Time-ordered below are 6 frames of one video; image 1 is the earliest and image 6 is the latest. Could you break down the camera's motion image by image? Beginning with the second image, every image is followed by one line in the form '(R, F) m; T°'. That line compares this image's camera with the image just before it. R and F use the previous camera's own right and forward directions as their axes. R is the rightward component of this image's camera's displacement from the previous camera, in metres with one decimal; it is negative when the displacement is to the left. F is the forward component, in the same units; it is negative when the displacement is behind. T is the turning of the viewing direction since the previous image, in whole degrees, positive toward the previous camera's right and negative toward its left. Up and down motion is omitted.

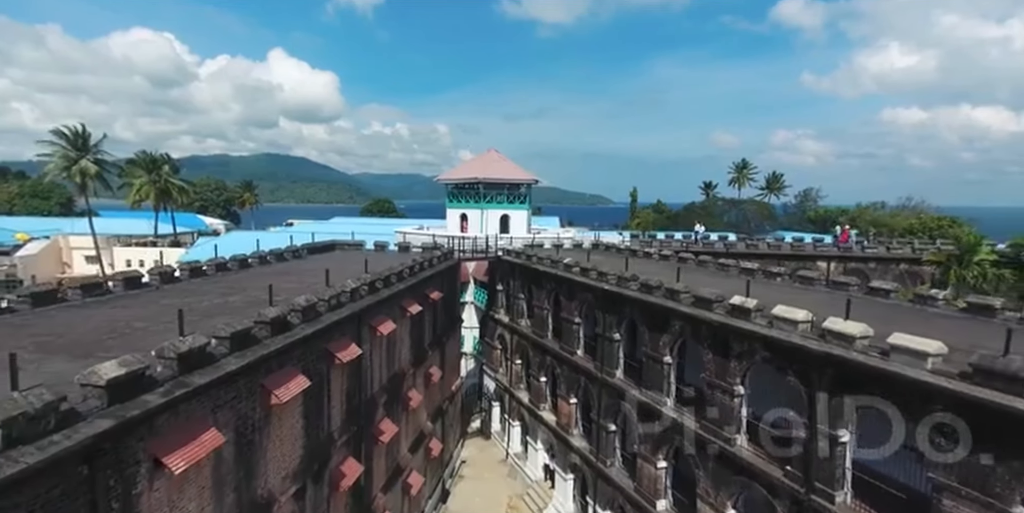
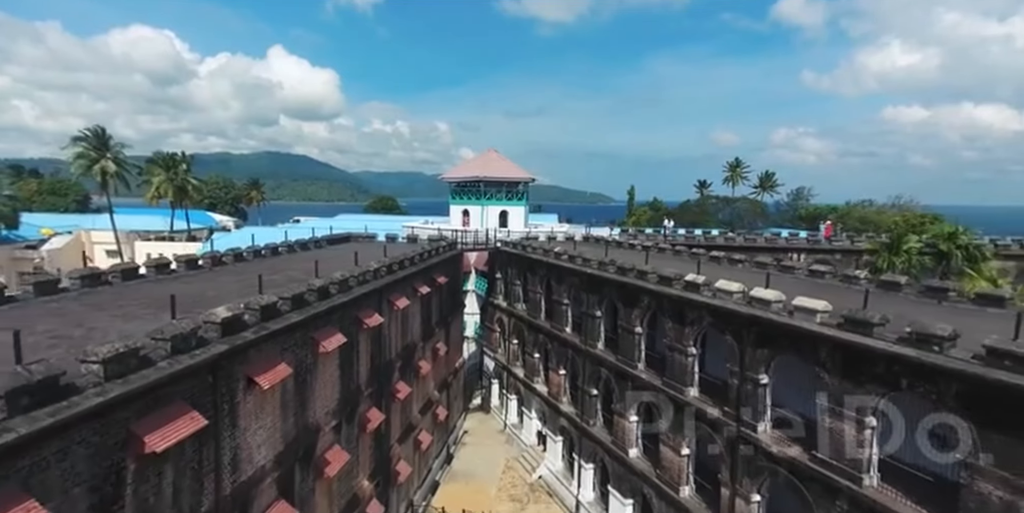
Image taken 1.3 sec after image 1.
(+0.2, -3.4) m; 0°
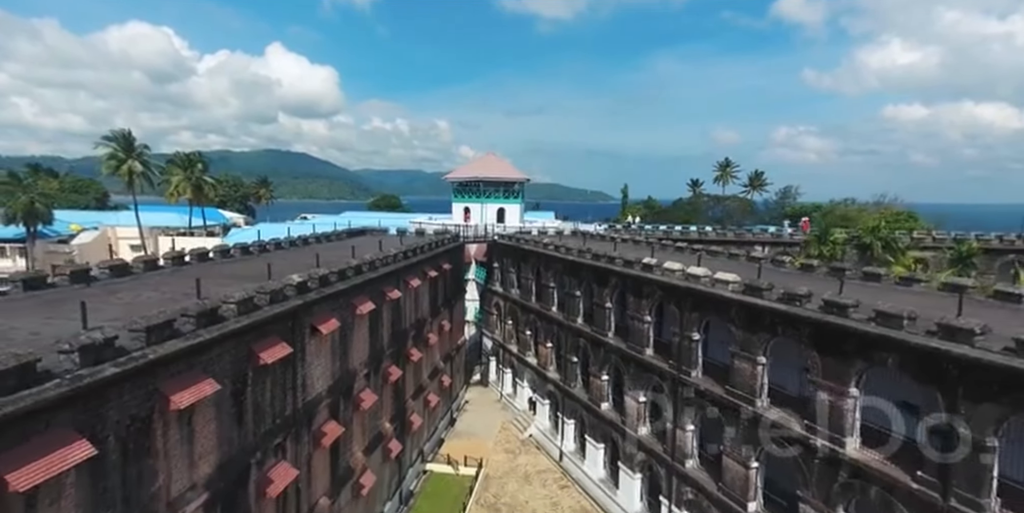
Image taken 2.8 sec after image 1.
(+0.4, -4.8) m; 0°
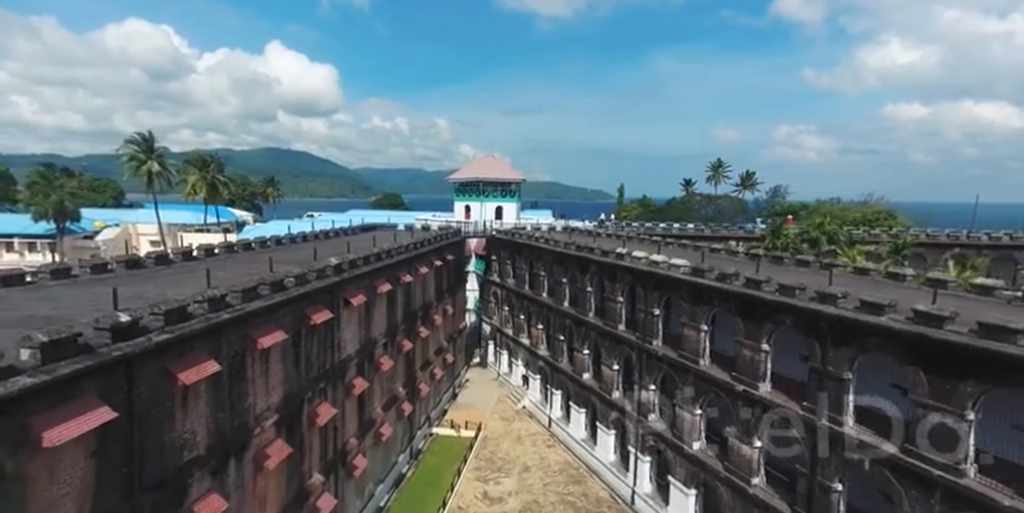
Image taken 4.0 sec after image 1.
(+0.4, -4.4) m; 0°
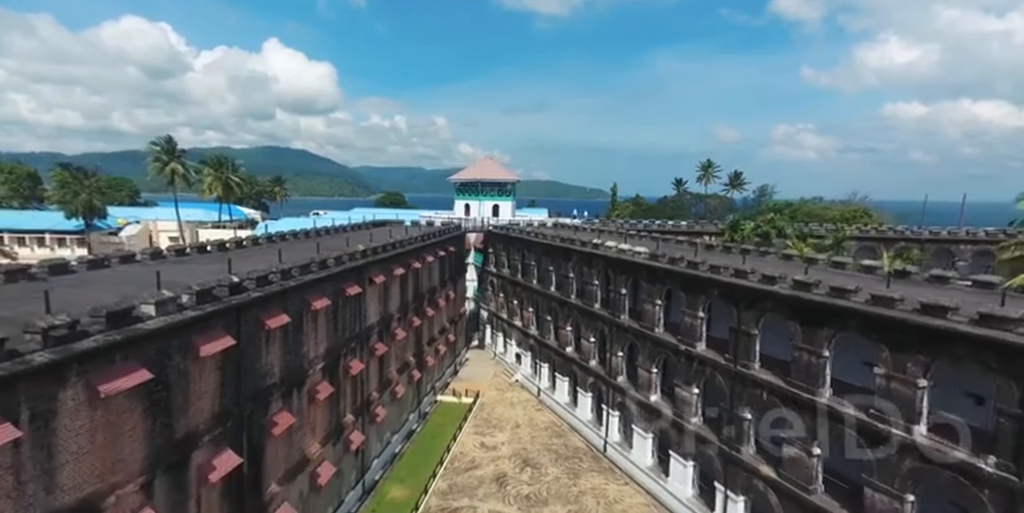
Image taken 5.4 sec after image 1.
(+0.4, -5.2) m; 0°
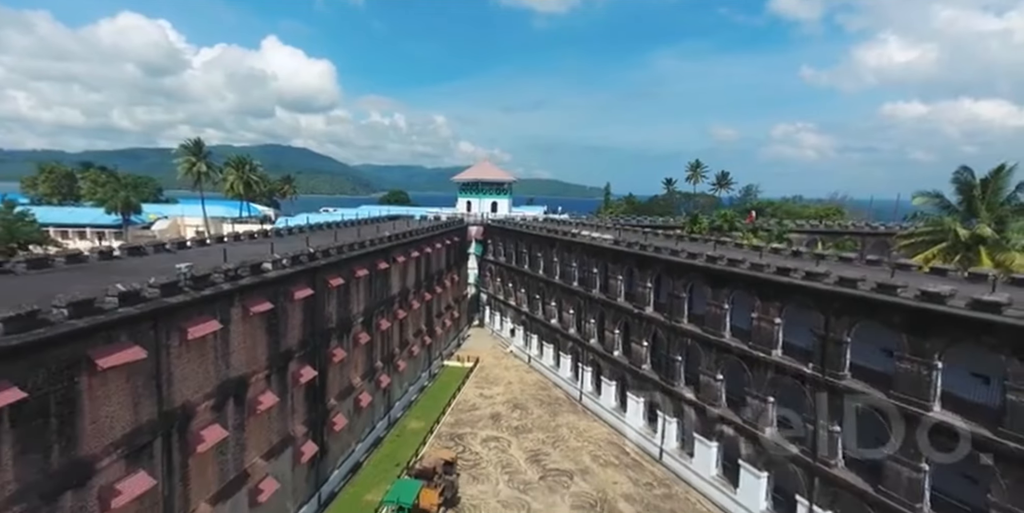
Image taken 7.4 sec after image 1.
(+0.5, -7.4) m; 0°
